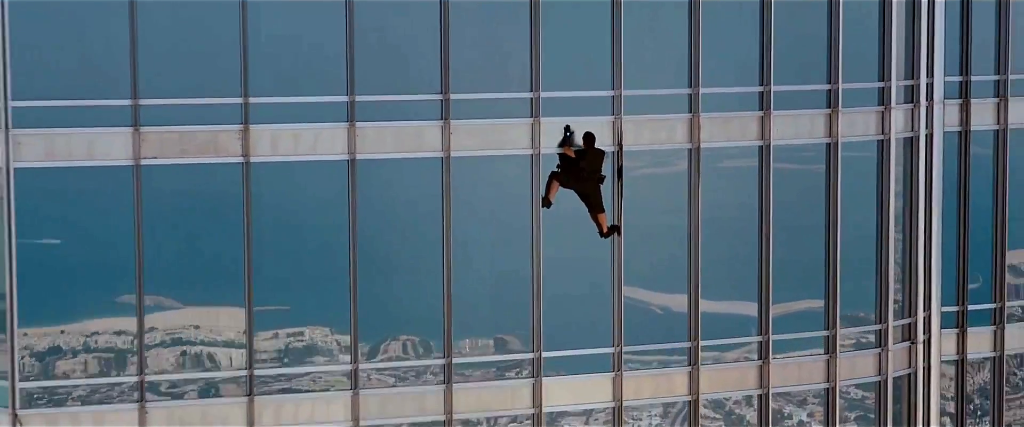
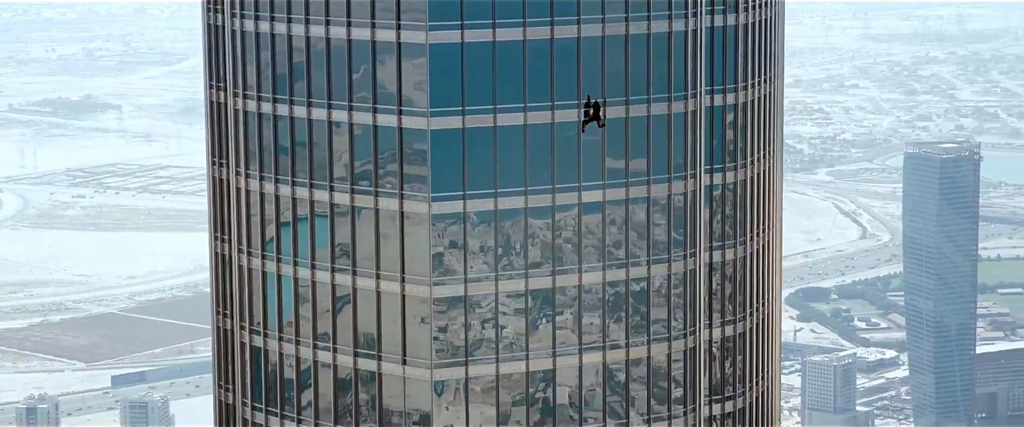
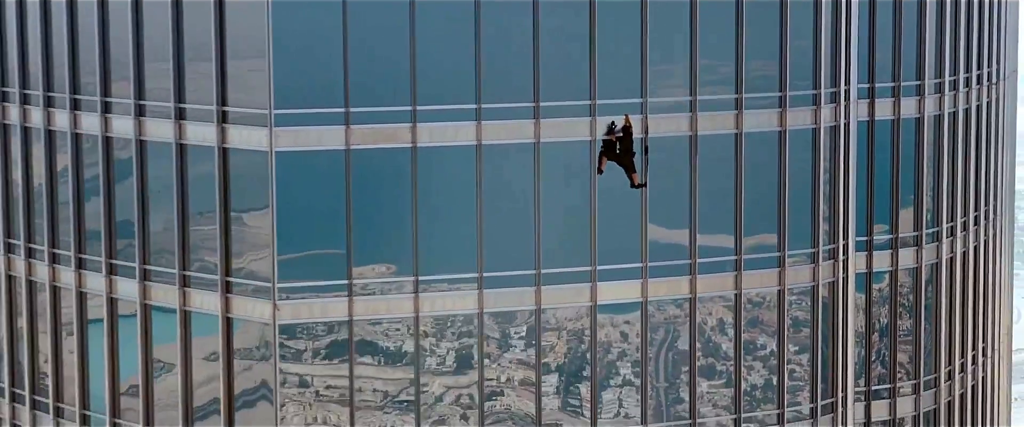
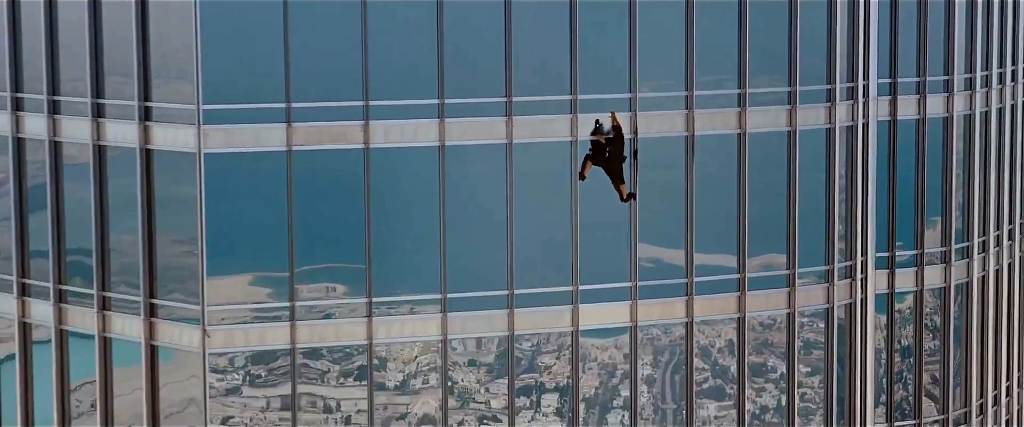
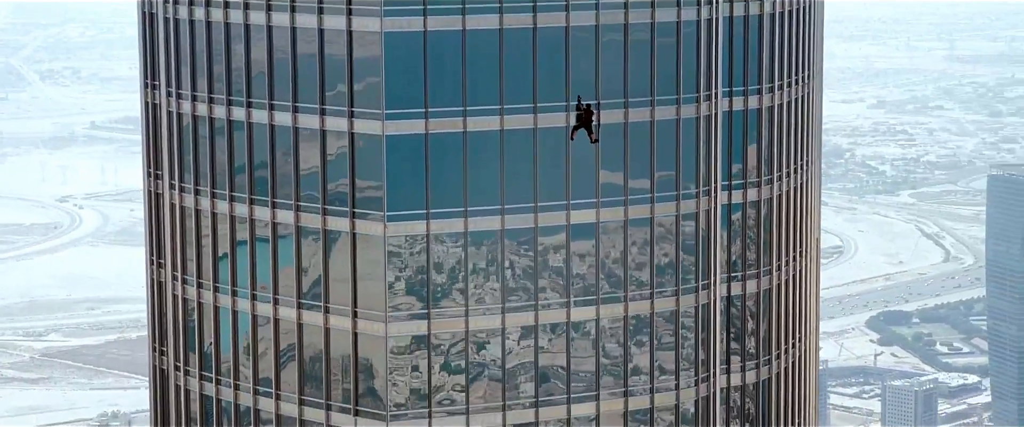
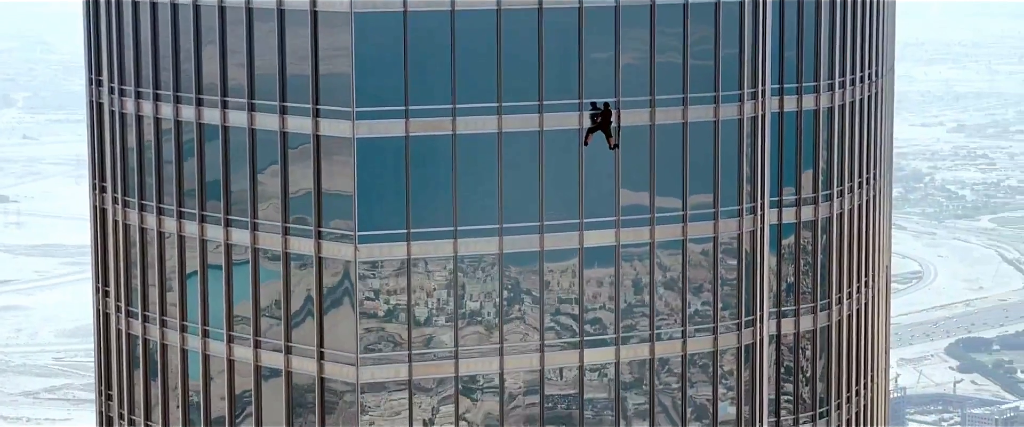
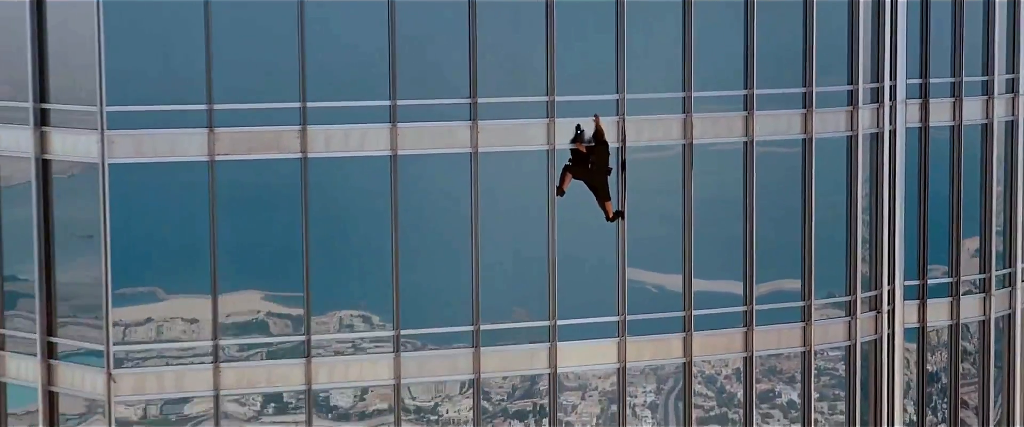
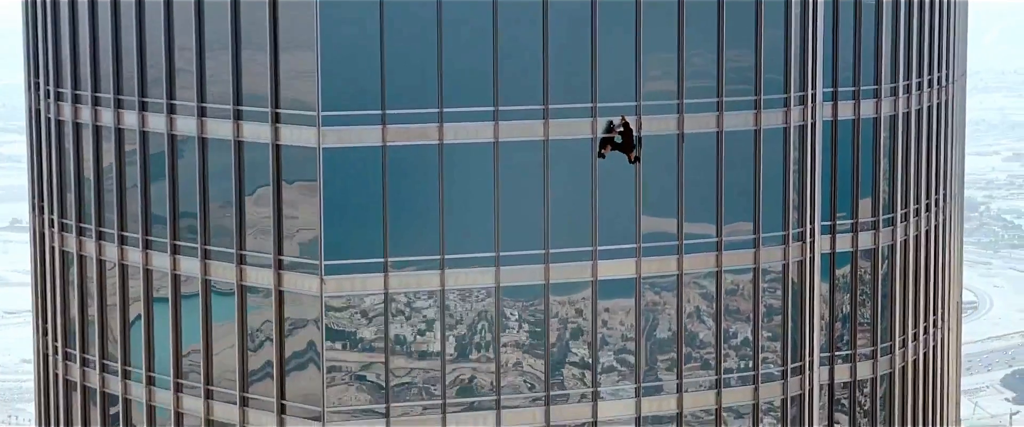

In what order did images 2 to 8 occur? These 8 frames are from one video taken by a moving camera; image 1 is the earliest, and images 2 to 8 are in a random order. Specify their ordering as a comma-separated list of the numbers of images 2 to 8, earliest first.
7, 4, 3, 8, 6, 5, 2
